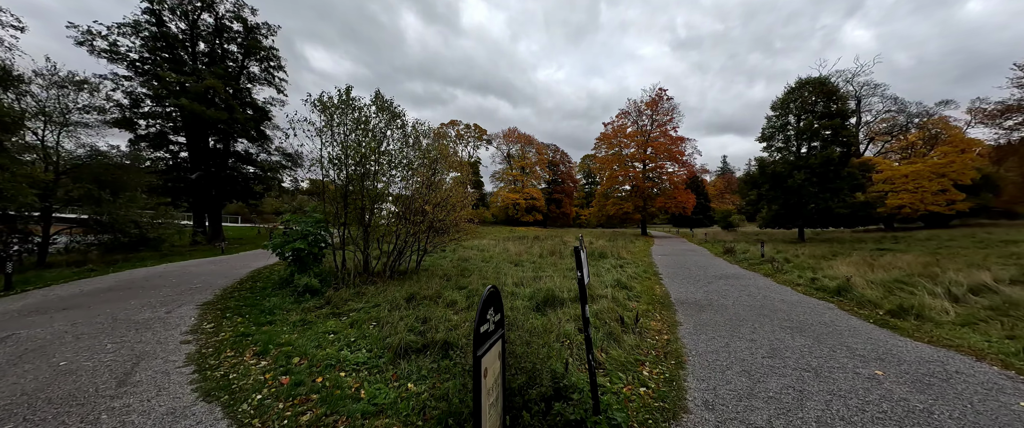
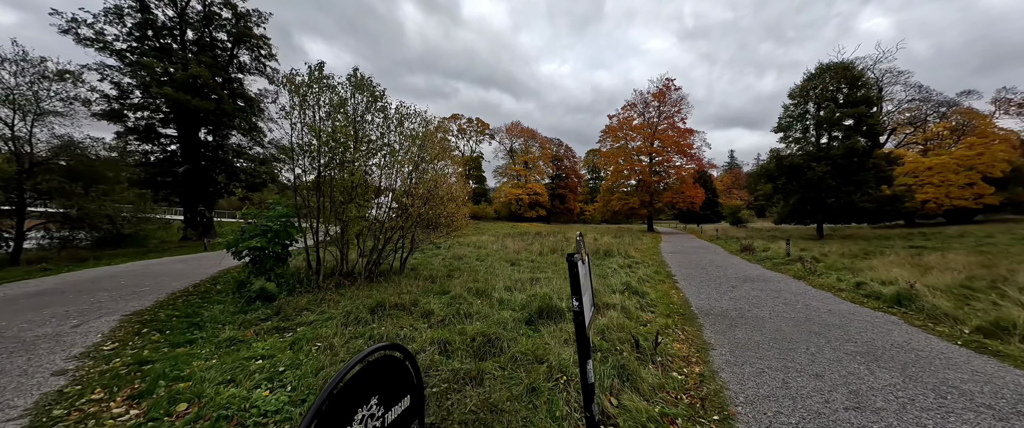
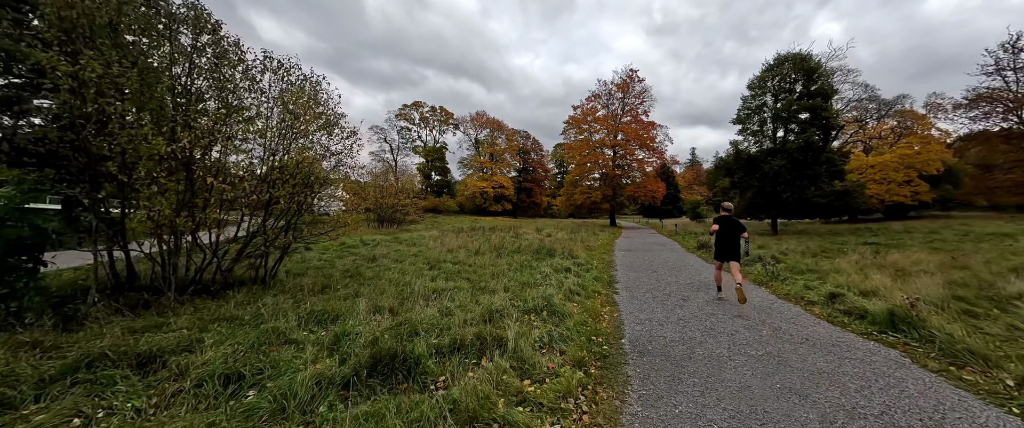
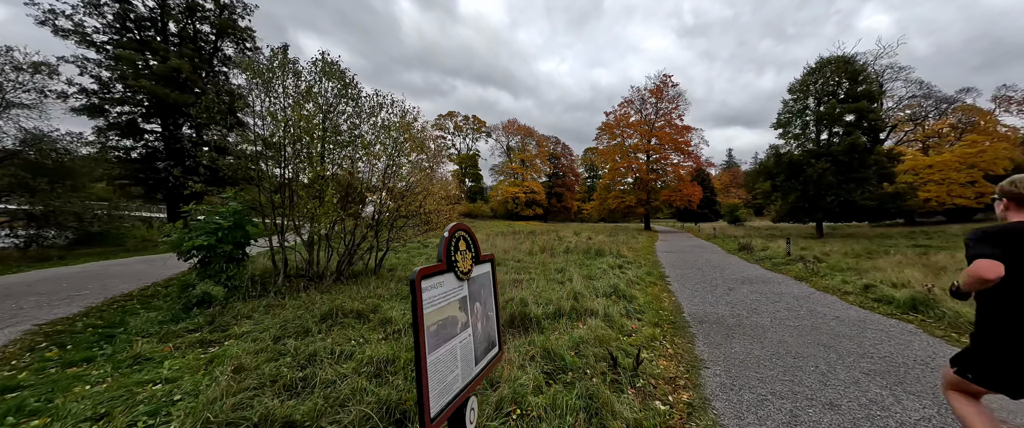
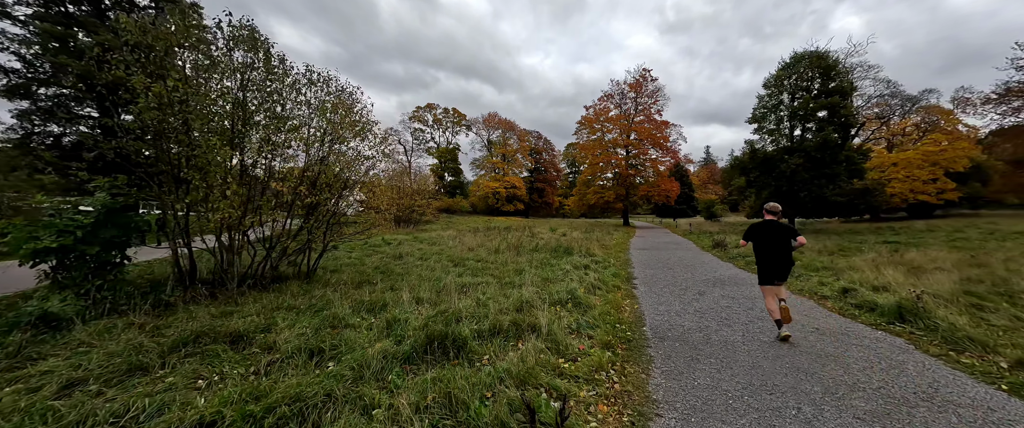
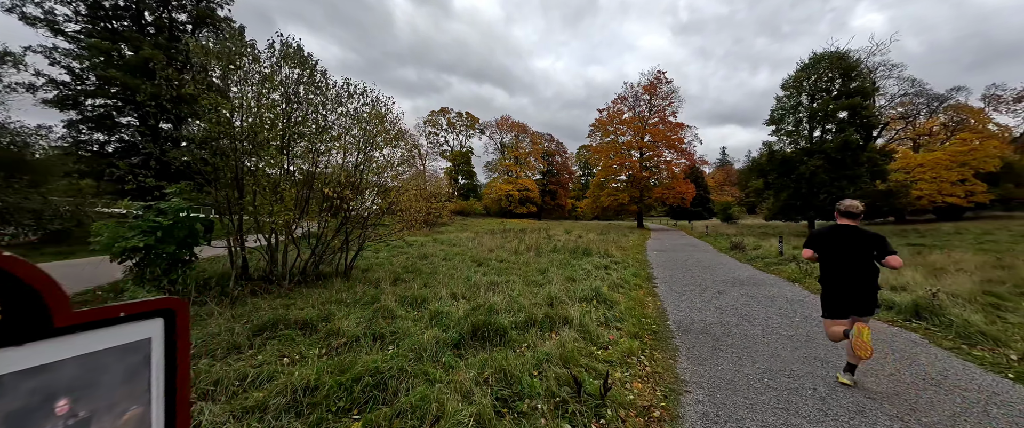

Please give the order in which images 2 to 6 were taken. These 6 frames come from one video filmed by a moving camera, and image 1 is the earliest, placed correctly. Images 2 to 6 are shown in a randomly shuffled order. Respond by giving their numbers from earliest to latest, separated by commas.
2, 4, 6, 5, 3
